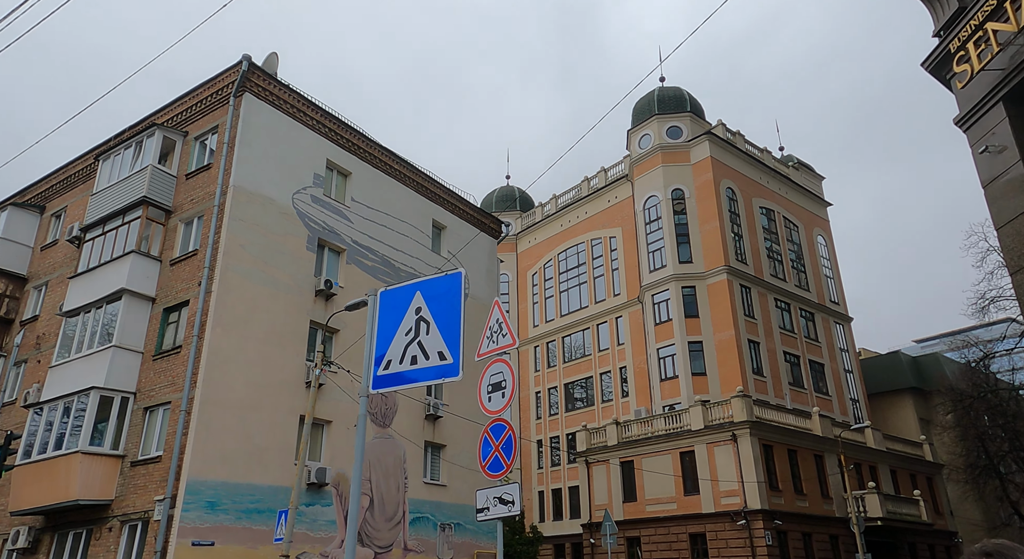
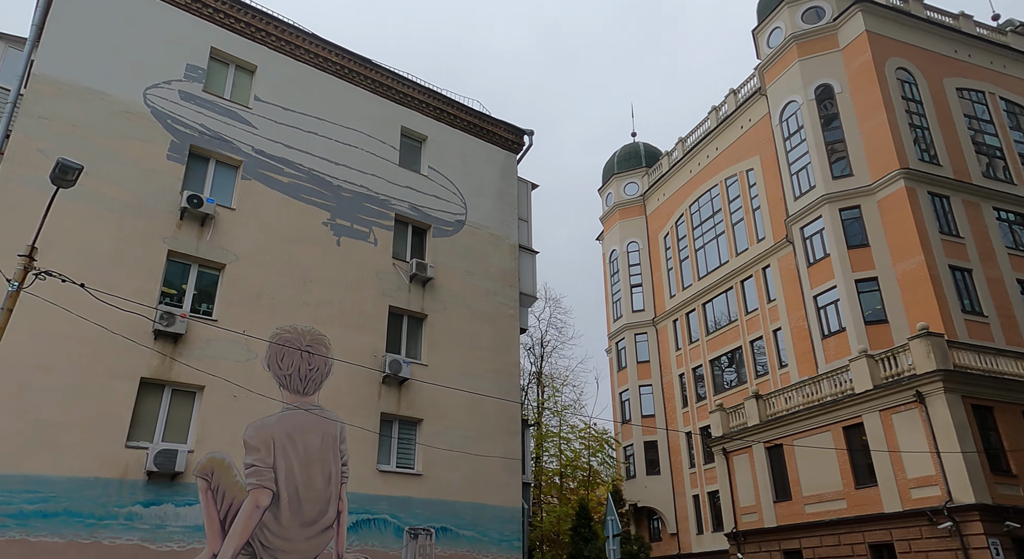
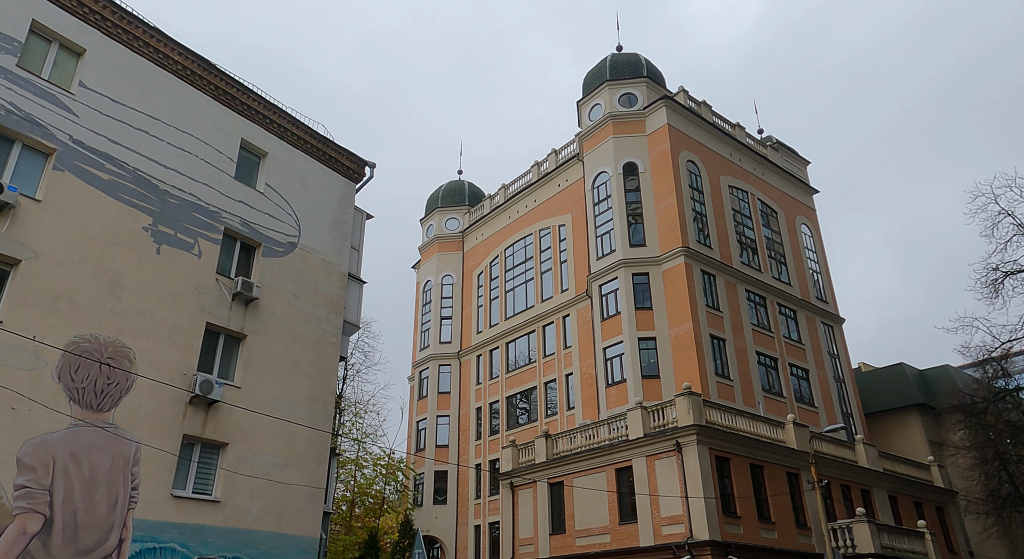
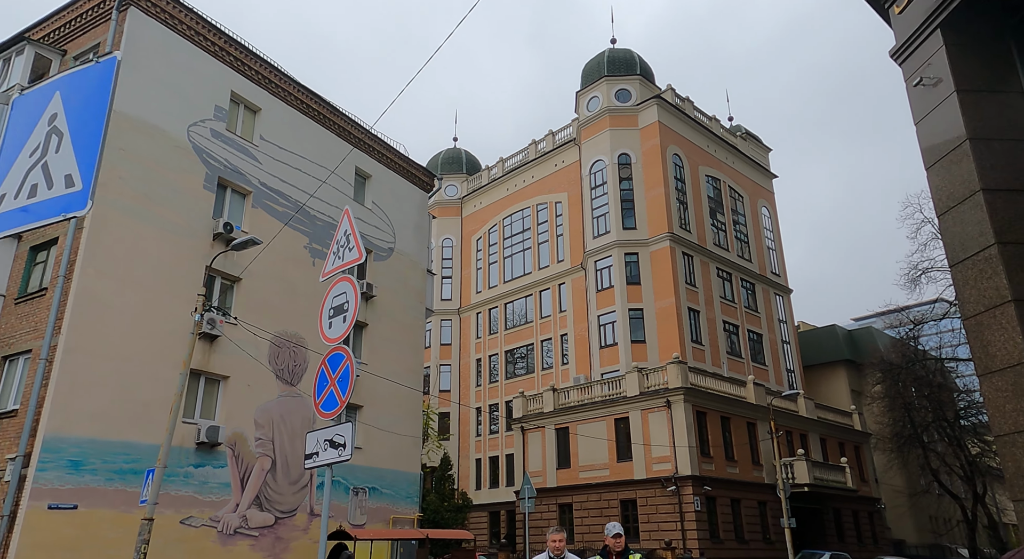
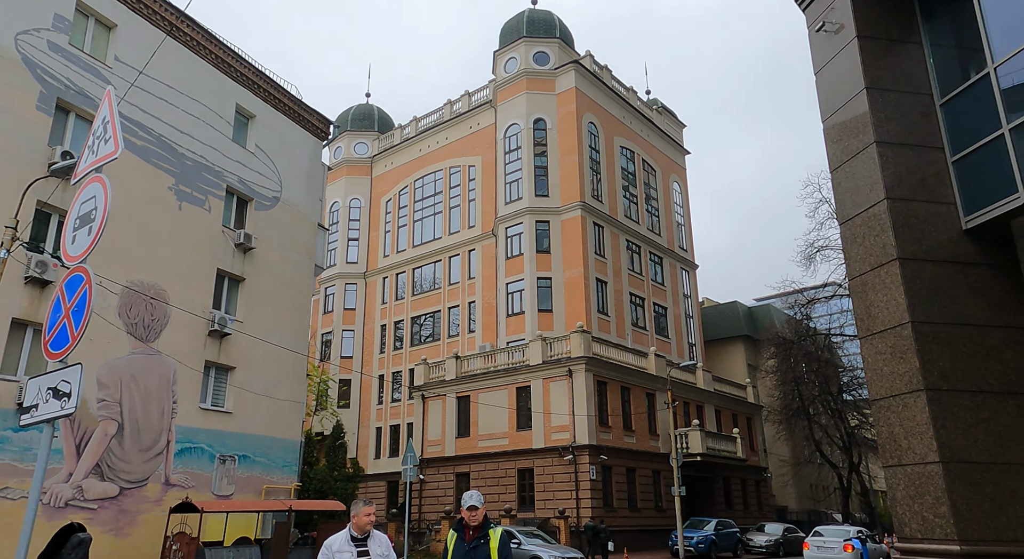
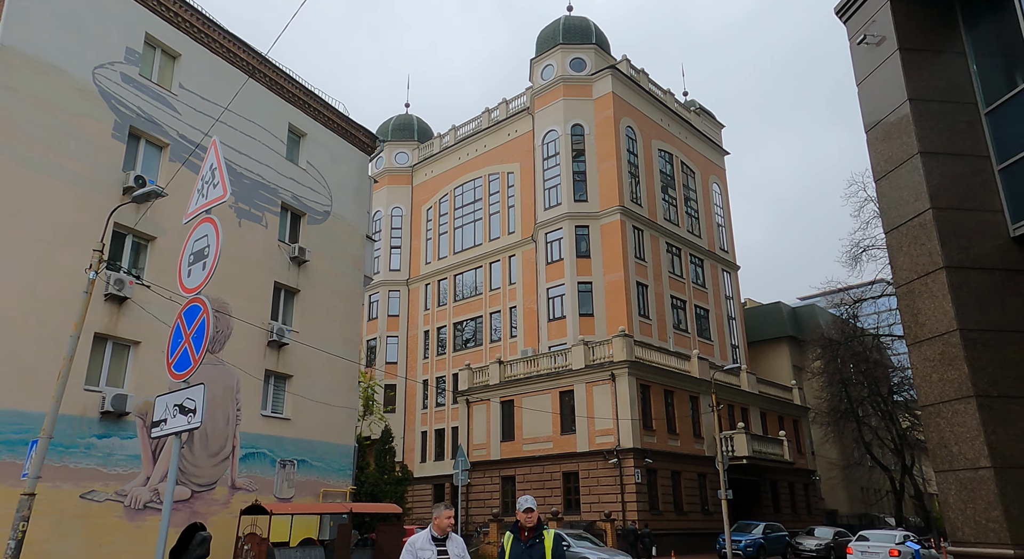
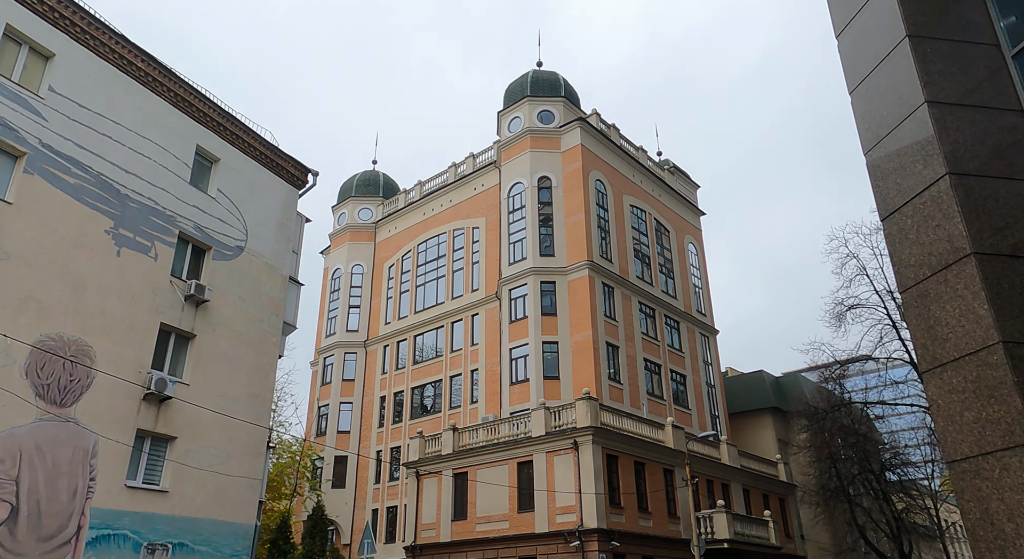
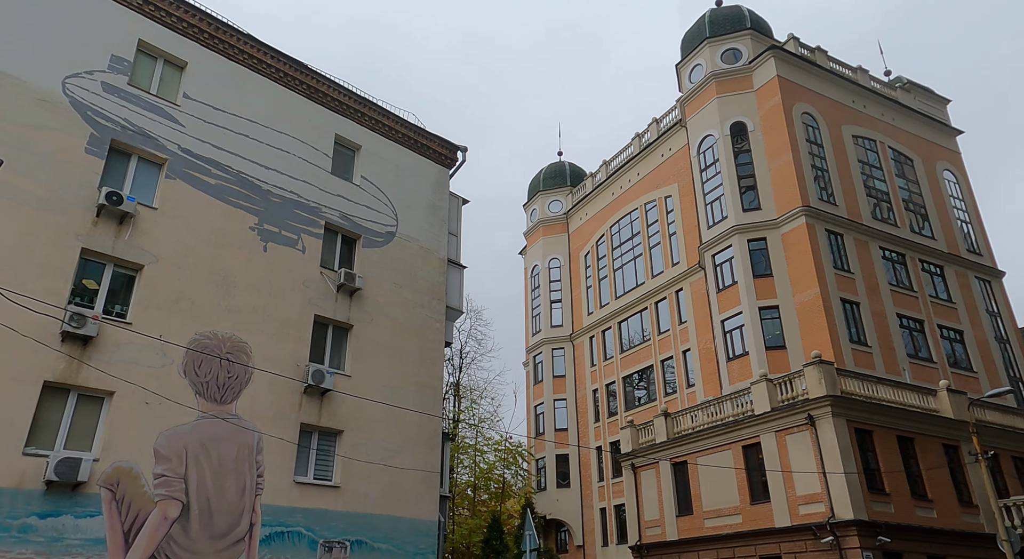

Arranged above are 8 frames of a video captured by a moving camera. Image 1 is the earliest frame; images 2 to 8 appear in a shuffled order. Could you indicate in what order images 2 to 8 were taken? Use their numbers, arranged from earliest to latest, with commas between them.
4, 6, 5, 7, 3, 8, 2
